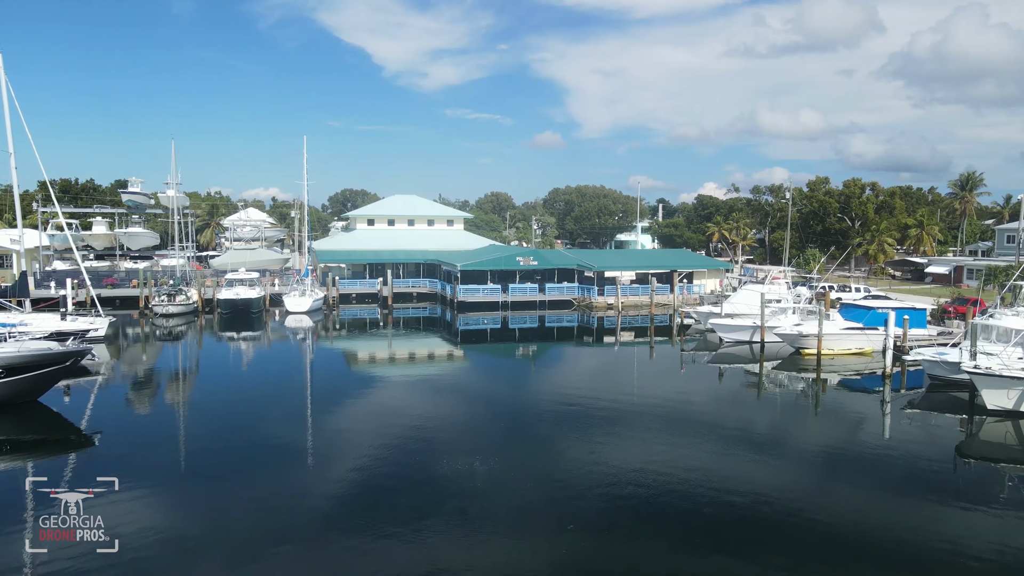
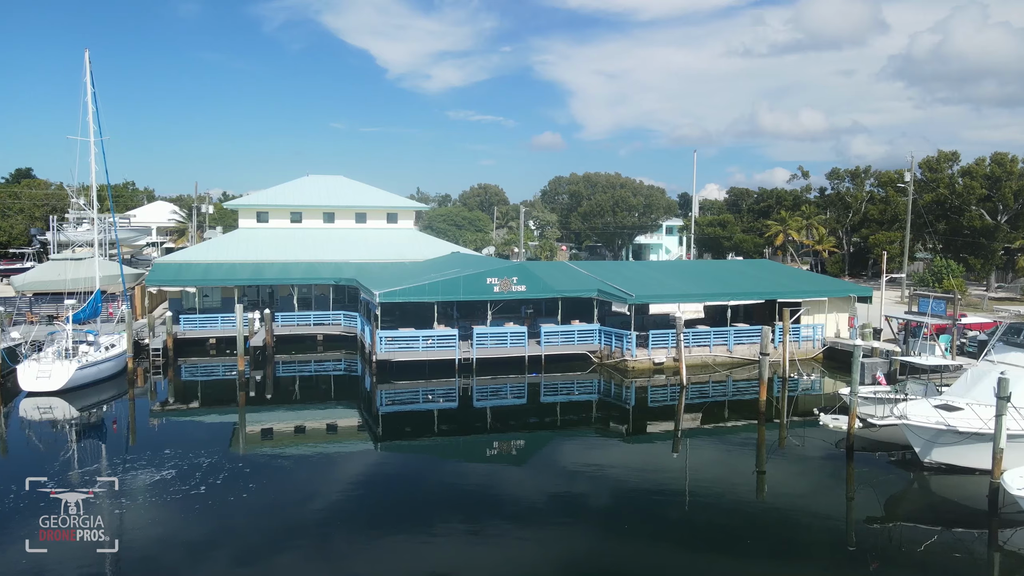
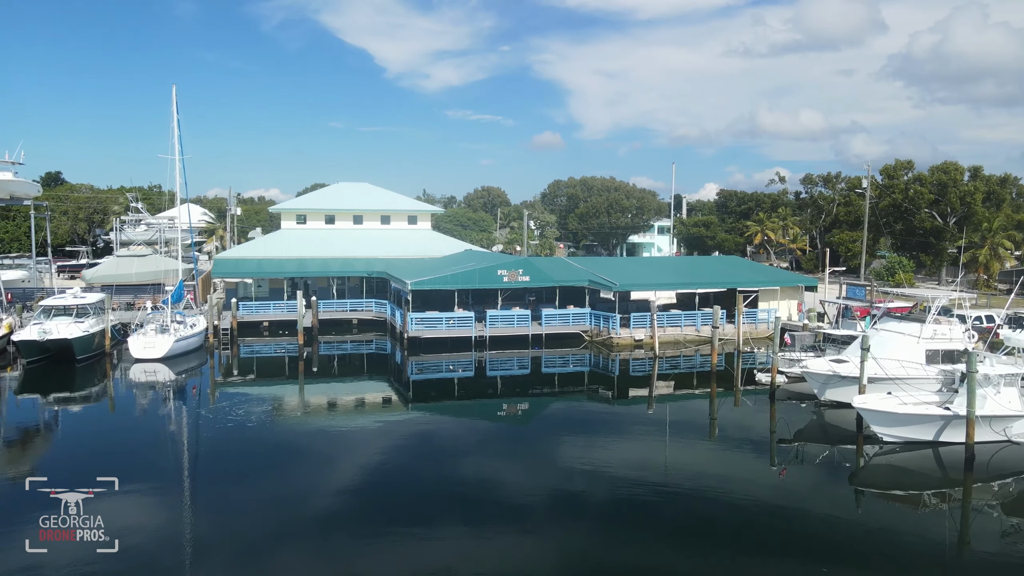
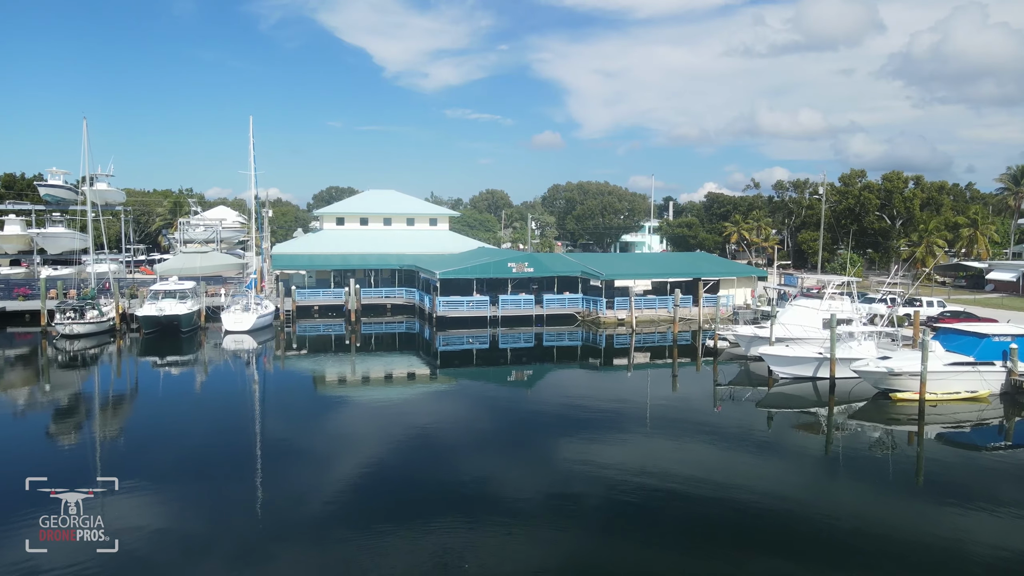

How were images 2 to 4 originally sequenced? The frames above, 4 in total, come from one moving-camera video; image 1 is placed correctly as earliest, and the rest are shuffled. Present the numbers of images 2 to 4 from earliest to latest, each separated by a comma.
4, 3, 2
